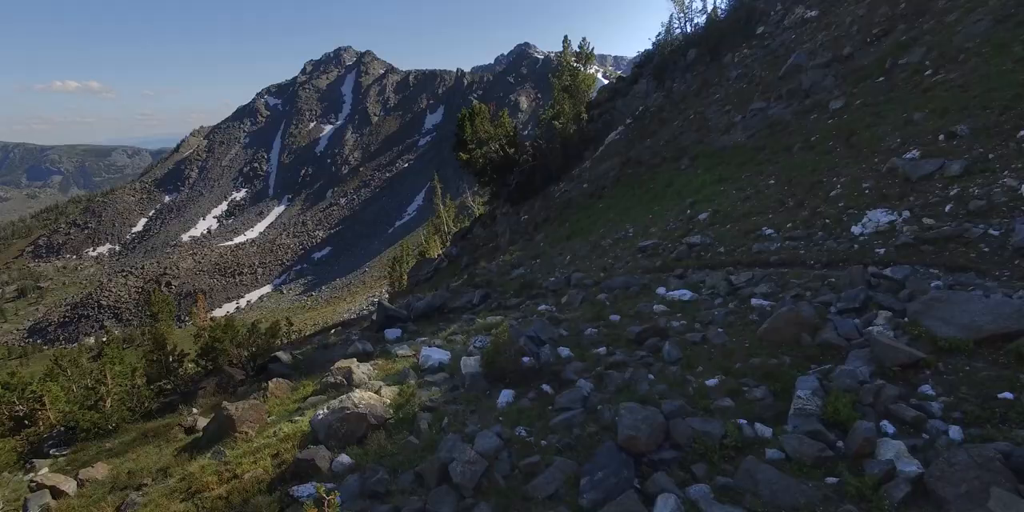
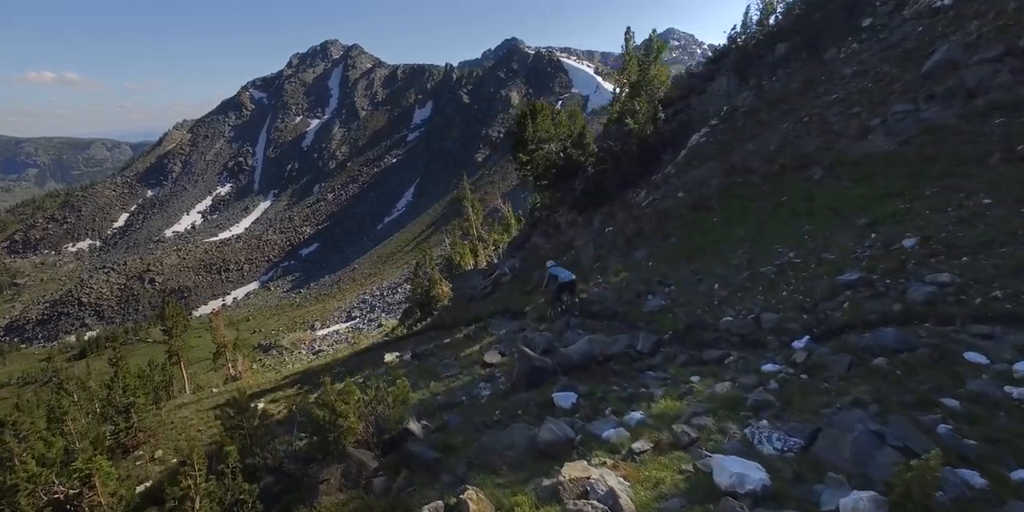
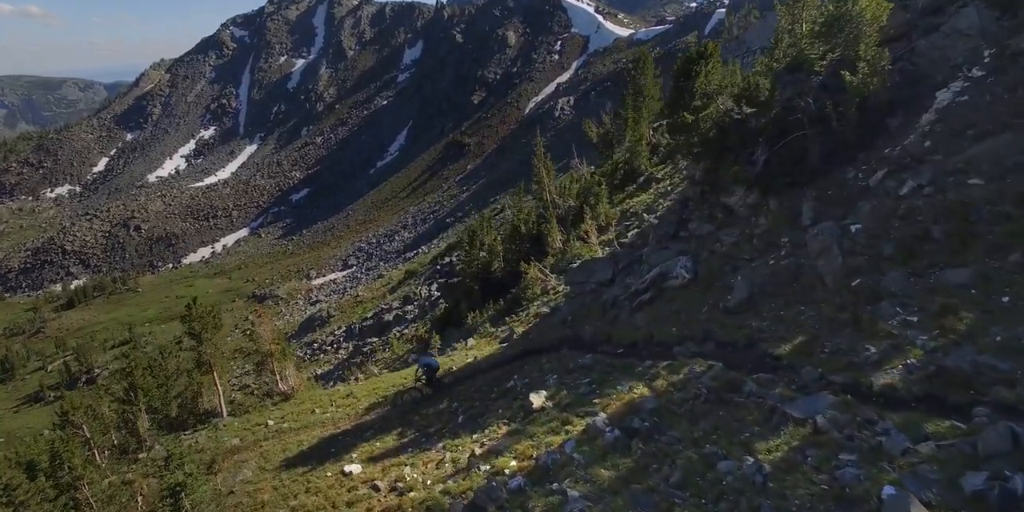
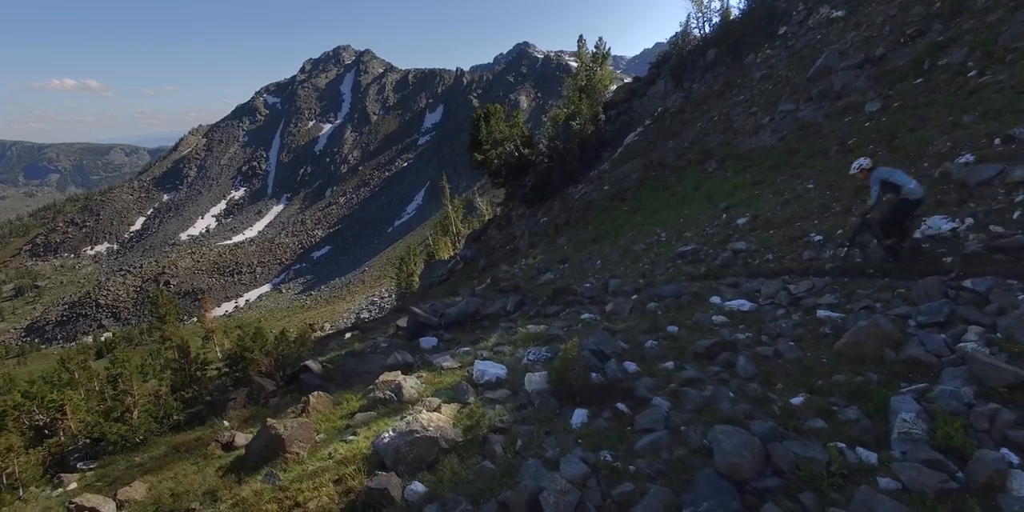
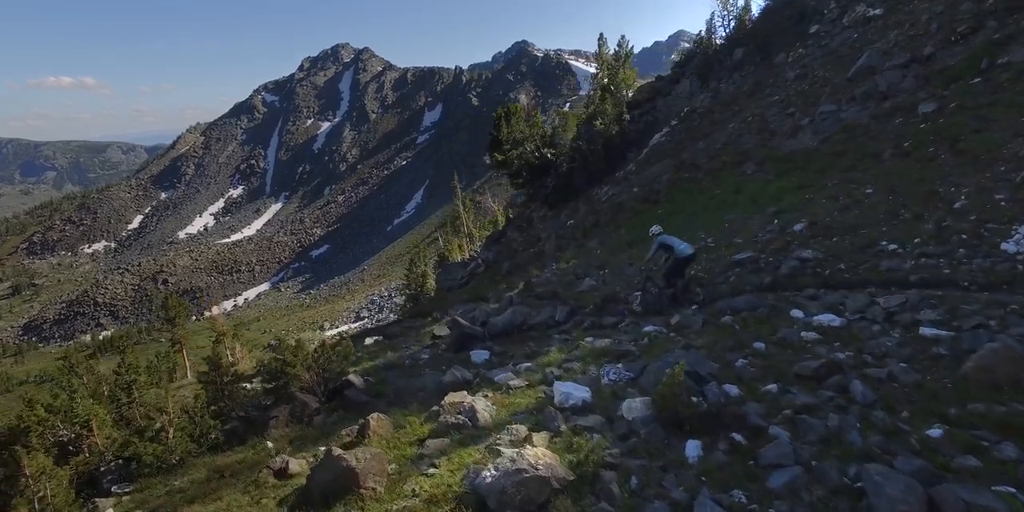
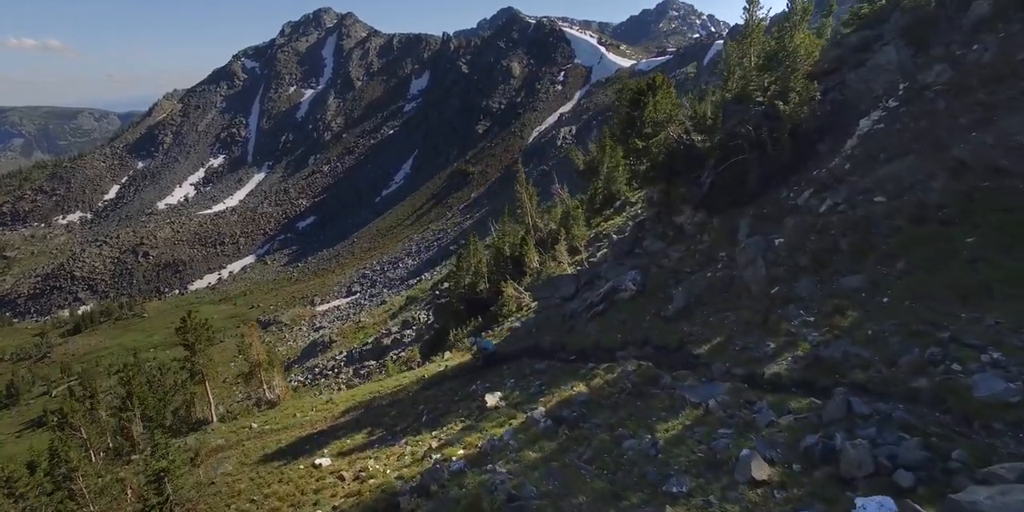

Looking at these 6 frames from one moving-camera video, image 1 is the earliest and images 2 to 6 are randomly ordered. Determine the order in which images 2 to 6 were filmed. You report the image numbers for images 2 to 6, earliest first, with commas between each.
4, 5, 2, 6, 3
